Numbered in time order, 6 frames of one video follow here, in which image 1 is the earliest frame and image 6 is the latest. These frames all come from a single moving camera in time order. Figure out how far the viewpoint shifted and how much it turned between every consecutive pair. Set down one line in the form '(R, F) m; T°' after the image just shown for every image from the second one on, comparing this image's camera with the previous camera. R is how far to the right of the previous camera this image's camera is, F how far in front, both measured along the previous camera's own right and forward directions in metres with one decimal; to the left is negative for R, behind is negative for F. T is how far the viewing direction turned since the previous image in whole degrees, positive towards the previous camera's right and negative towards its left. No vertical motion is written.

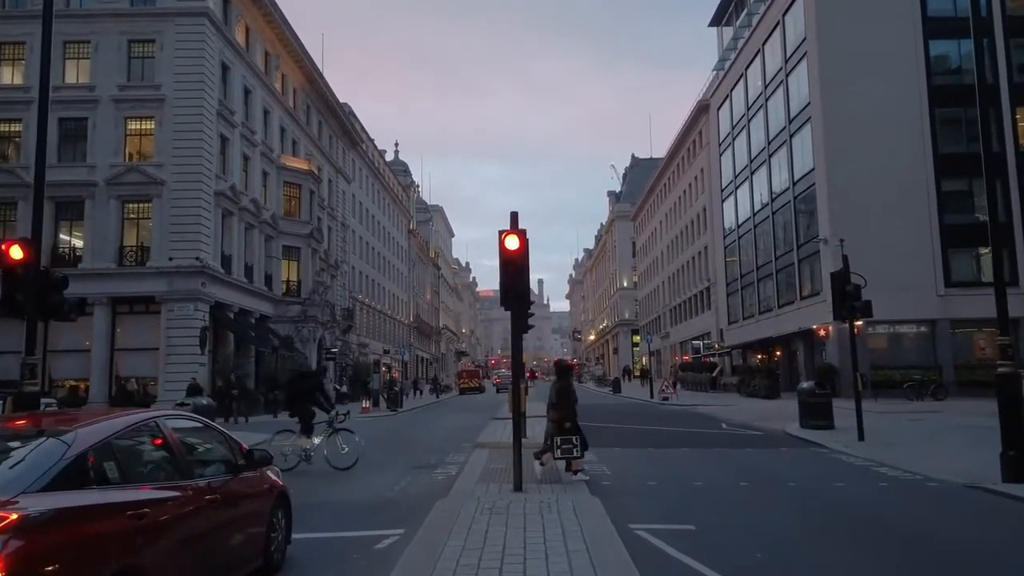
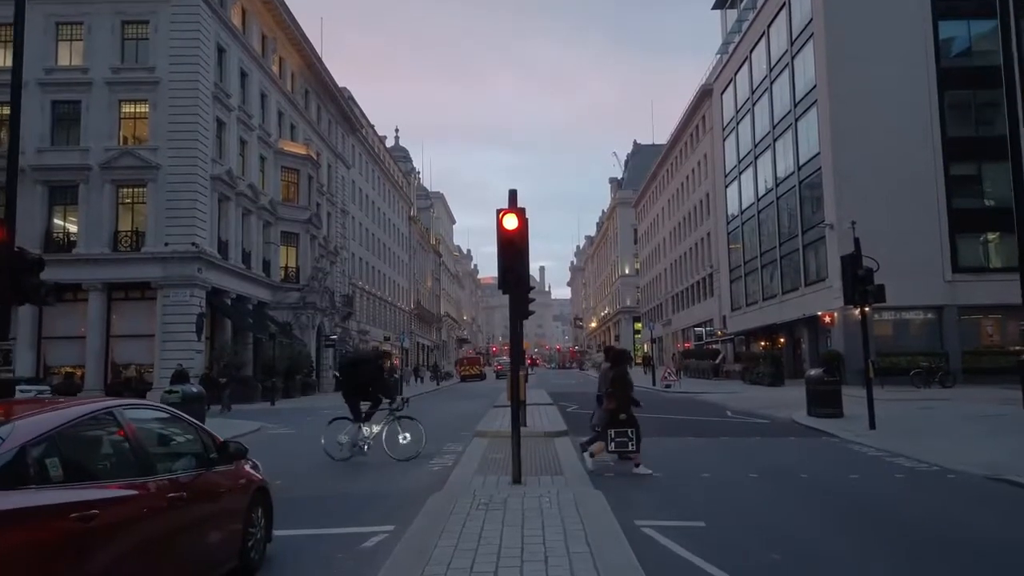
(0.0, +0.5) m; 0°
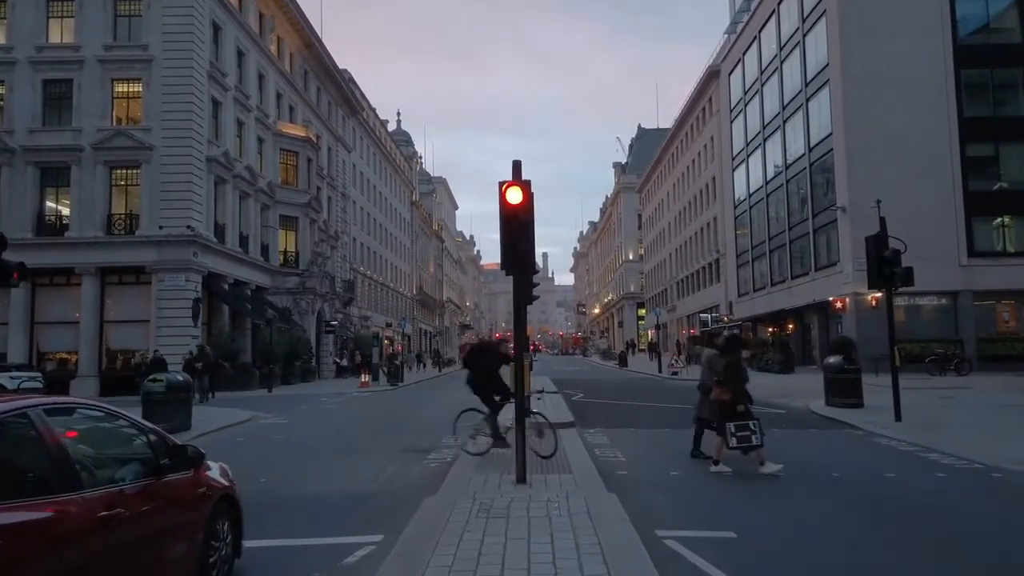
(0.0, +0.8) m; 0°
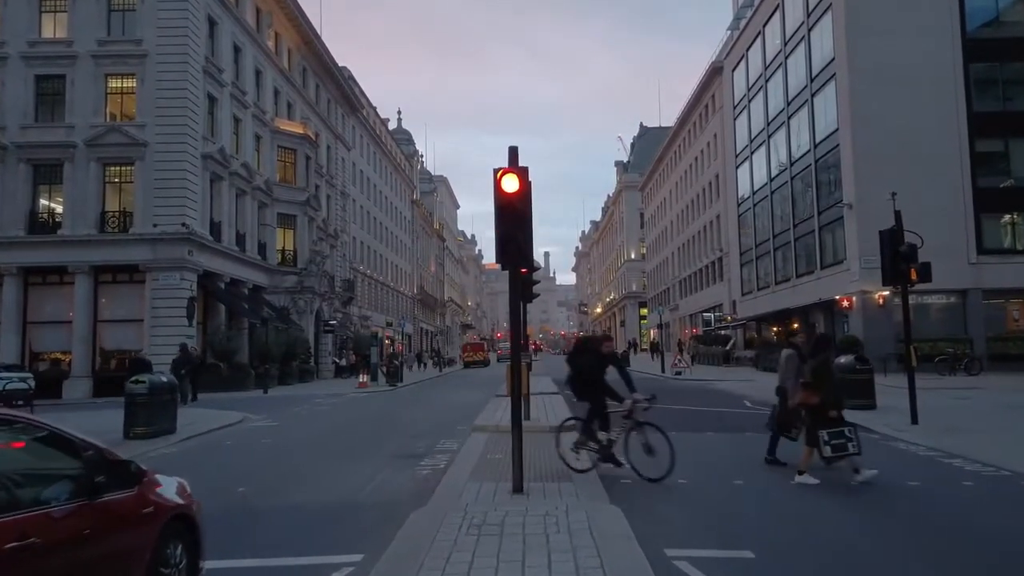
(+0.1, +0.6) m; 0°
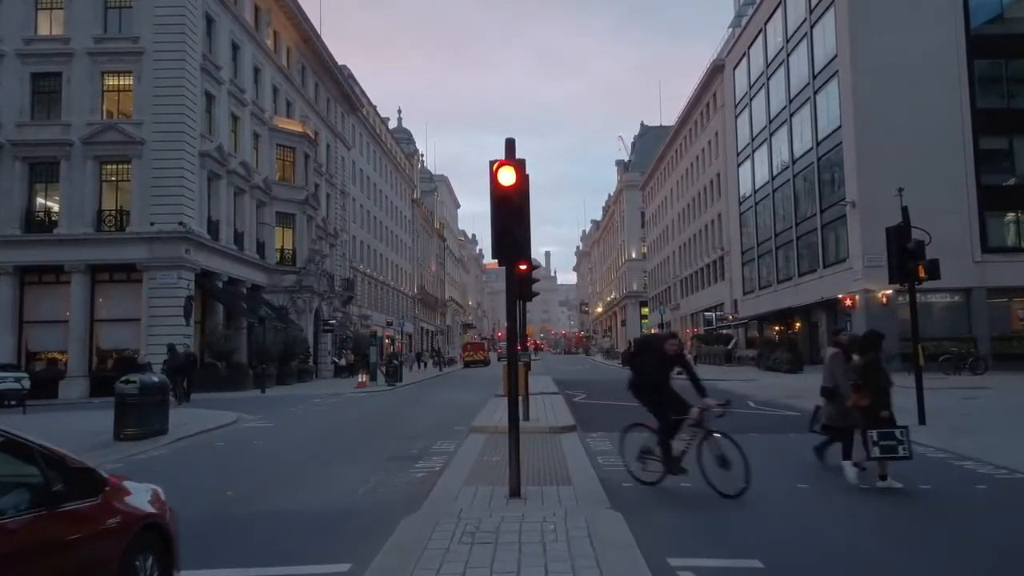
(0.0, +0.3) m; 0°
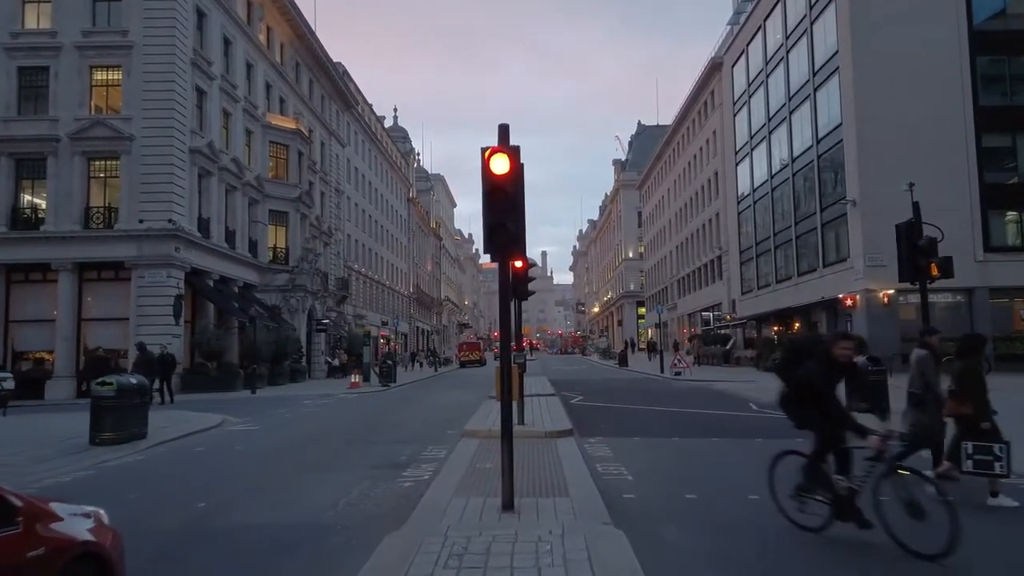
(0.0, +0.5) m; 0°
